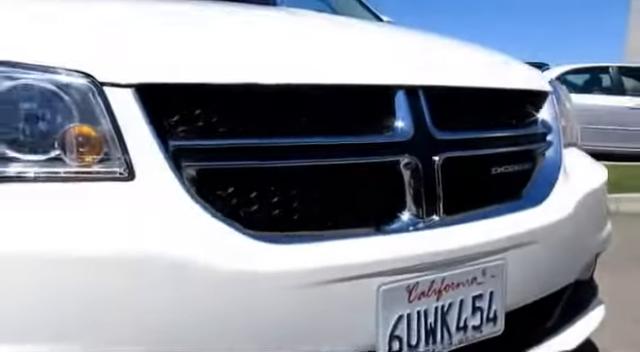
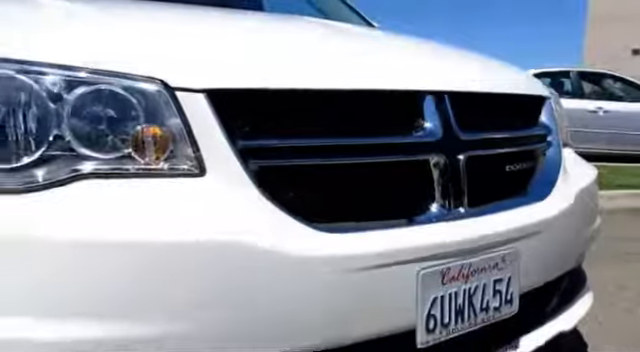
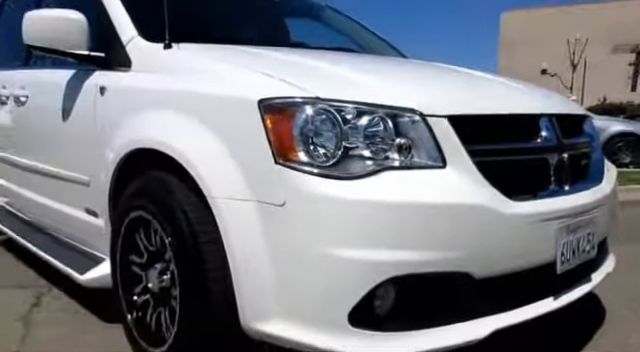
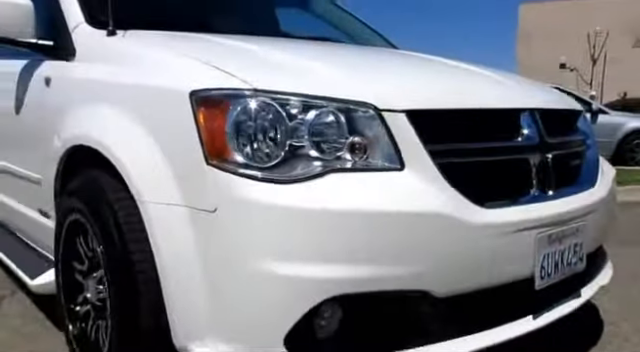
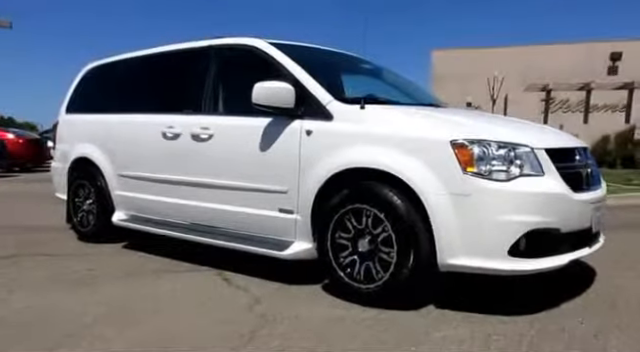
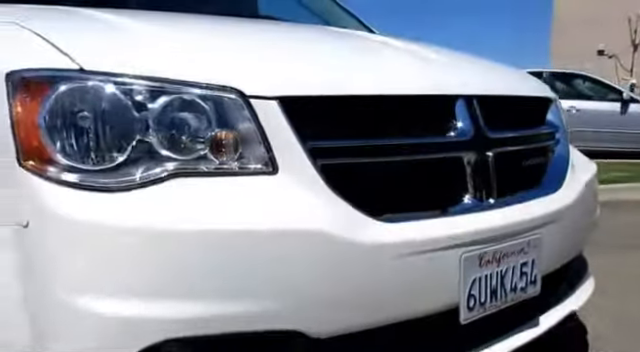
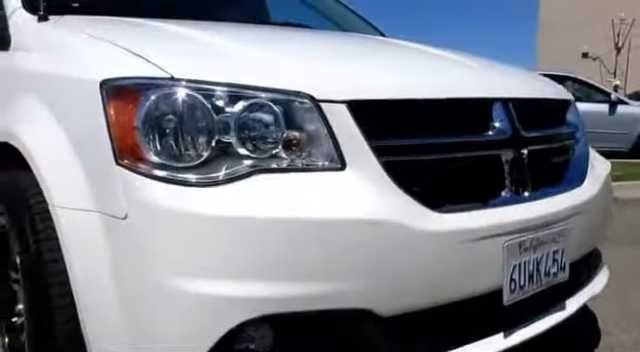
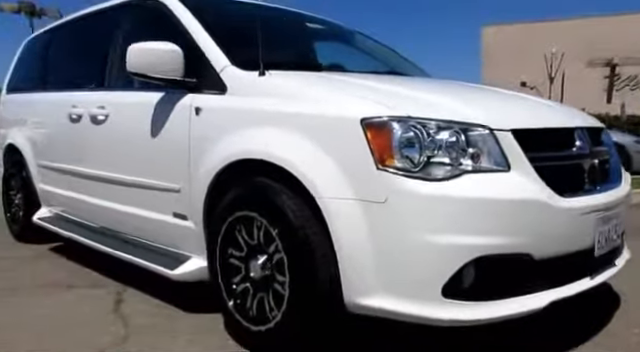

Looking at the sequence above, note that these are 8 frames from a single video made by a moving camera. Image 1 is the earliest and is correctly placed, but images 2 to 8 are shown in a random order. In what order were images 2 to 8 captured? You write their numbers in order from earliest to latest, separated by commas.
2, 6, 7, 4, 3, 8, 5
